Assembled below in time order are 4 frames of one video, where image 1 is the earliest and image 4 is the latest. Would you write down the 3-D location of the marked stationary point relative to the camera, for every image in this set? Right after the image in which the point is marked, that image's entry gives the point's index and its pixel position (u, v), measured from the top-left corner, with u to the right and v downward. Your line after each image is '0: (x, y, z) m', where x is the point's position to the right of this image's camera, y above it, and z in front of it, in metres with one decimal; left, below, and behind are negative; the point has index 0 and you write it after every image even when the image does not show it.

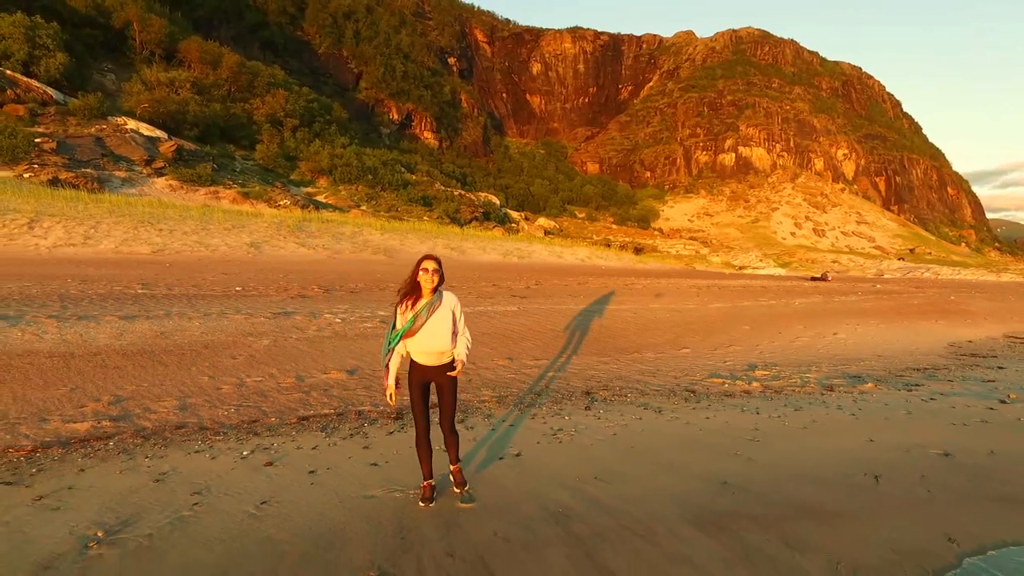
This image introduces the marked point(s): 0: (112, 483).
0: (-1.6, -0.7, +2.4) m
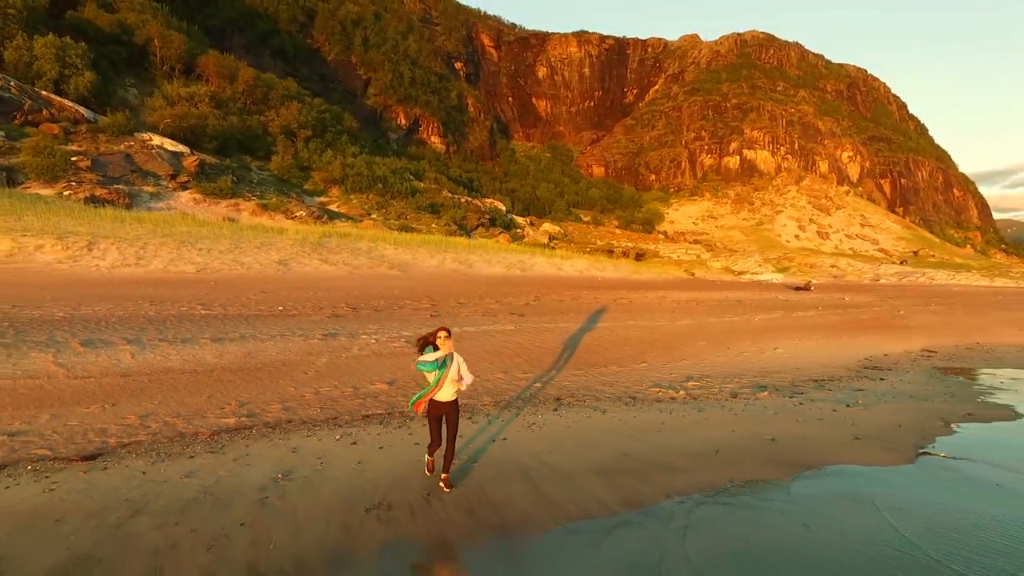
0: (-1.7, -1.1, +4.1) m
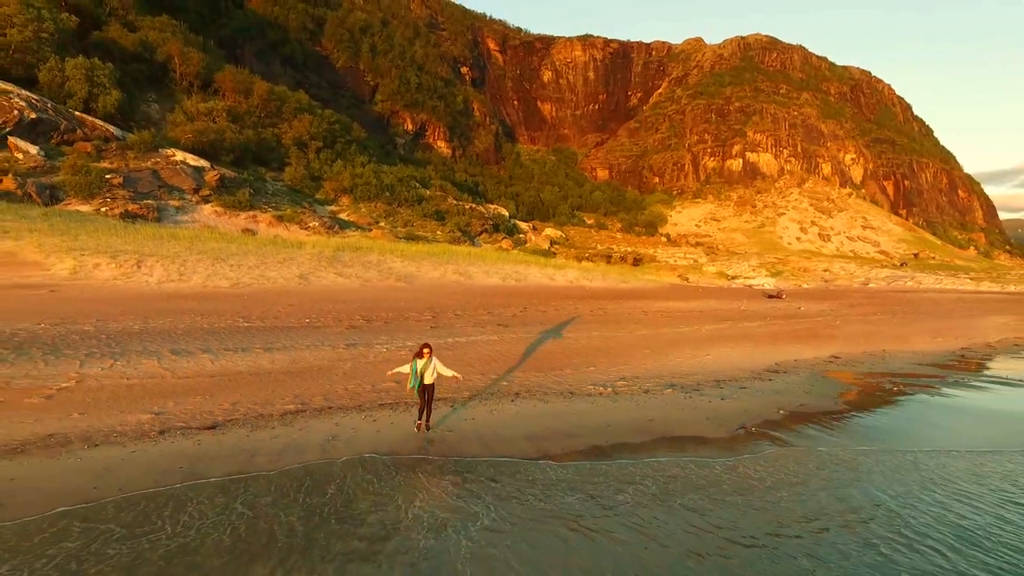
0: (-2.0, -1.4, +6.3) m
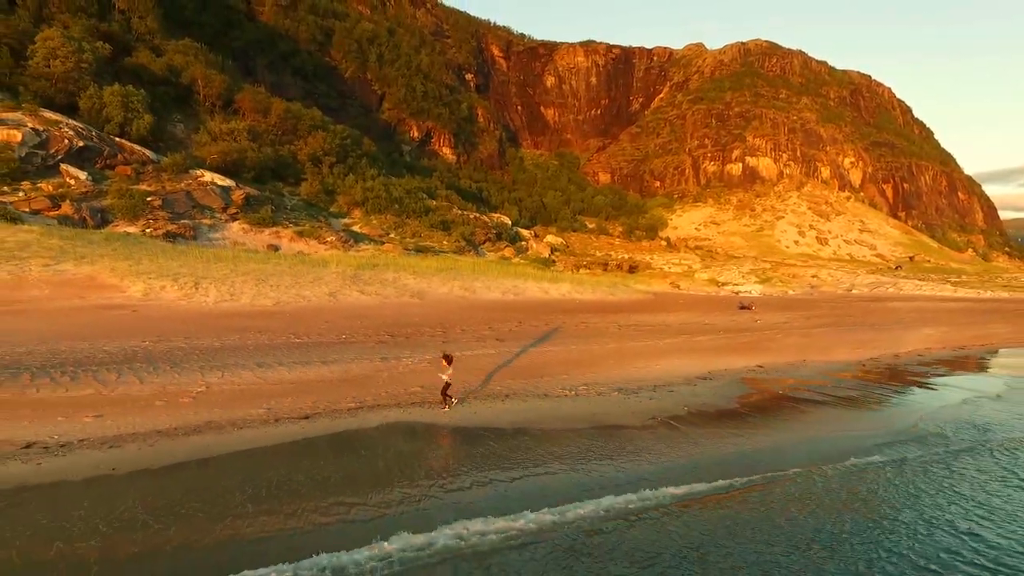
0: (-2.2, -2.1, +9.6) m
